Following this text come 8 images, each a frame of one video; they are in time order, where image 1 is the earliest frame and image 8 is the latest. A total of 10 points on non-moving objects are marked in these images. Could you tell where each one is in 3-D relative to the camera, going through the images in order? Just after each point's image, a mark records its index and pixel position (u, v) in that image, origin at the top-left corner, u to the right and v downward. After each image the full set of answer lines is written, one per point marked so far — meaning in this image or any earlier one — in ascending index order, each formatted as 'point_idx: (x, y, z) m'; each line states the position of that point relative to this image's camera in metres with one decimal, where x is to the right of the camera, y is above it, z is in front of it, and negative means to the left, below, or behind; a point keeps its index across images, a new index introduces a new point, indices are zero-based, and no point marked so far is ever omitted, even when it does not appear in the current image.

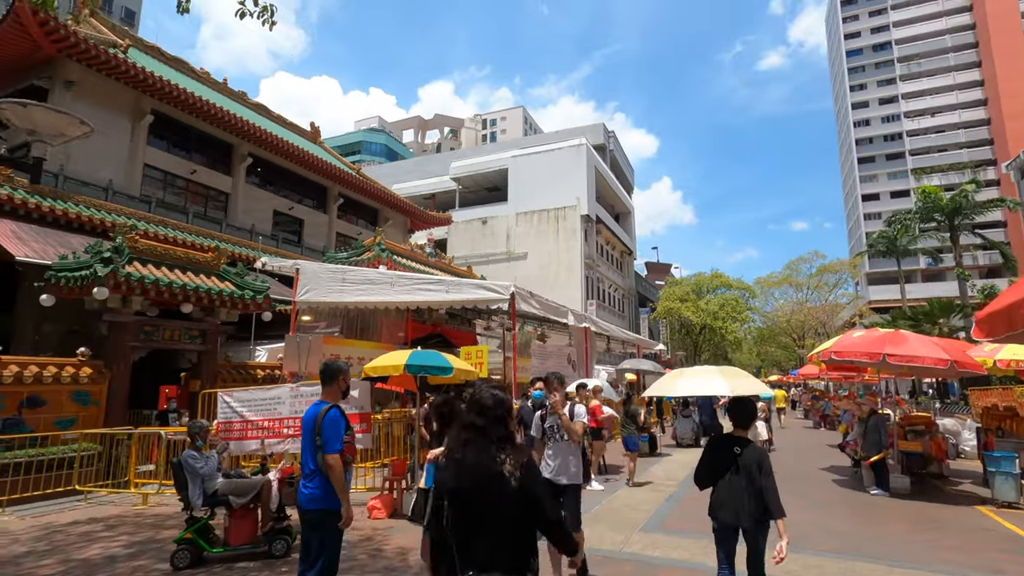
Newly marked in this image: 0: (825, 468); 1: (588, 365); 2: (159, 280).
0: (+7.0, -4.1, +12.6) m
1: (+1.8, -1.8, +13.2) m
2: (-6.3, +0.1, +10.1) m
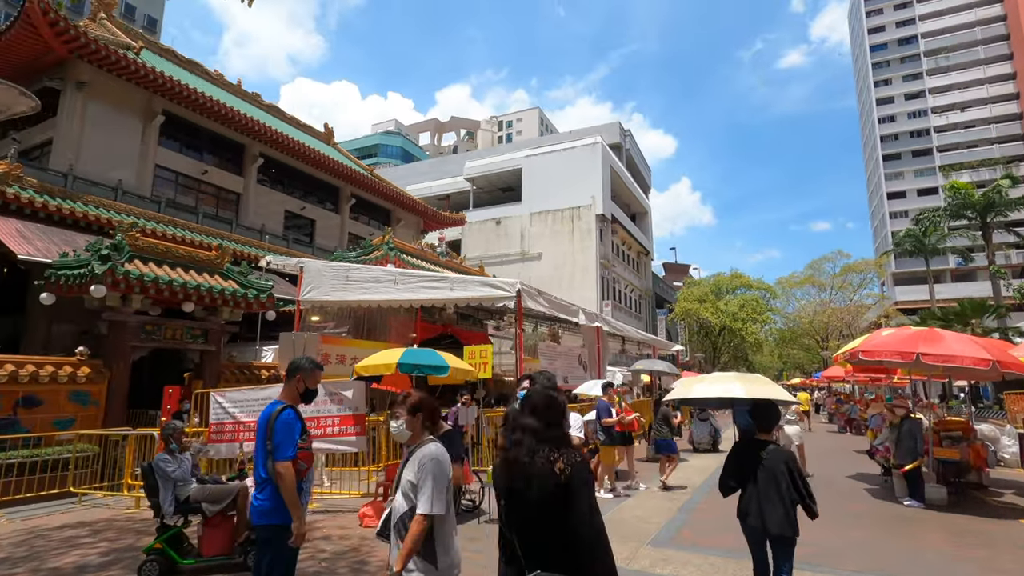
0: (+7.2, -4.0, +12.0) m
1: (+2.0, -1.8, +12.7) m
2: (-6.2, +0.2, +9.9) m
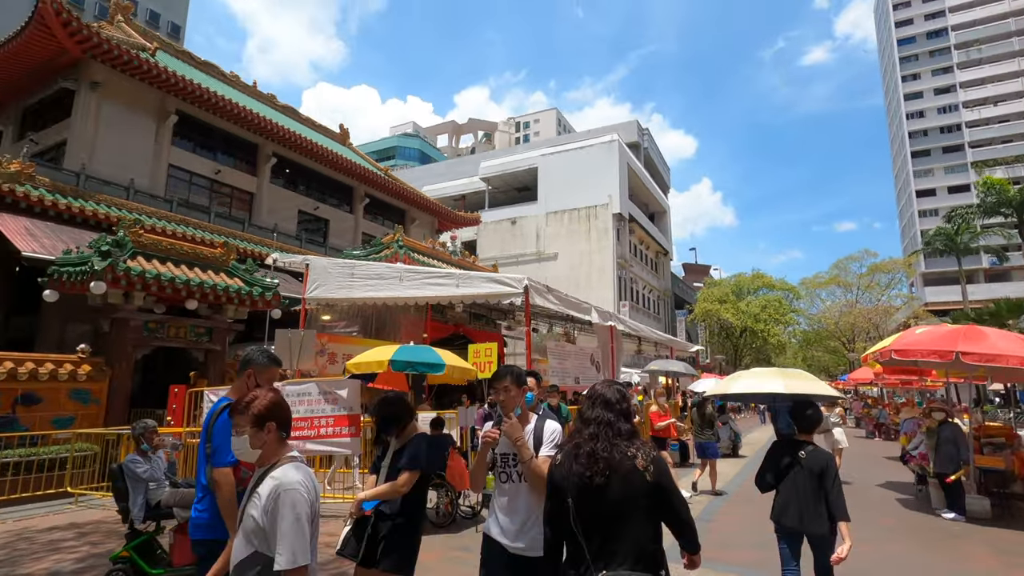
0: (+7.4, -3.9, +11.3) m
1: (+2.2, -1.7, +12.3) m
2: (-6.1, +0.2, +9.7) m
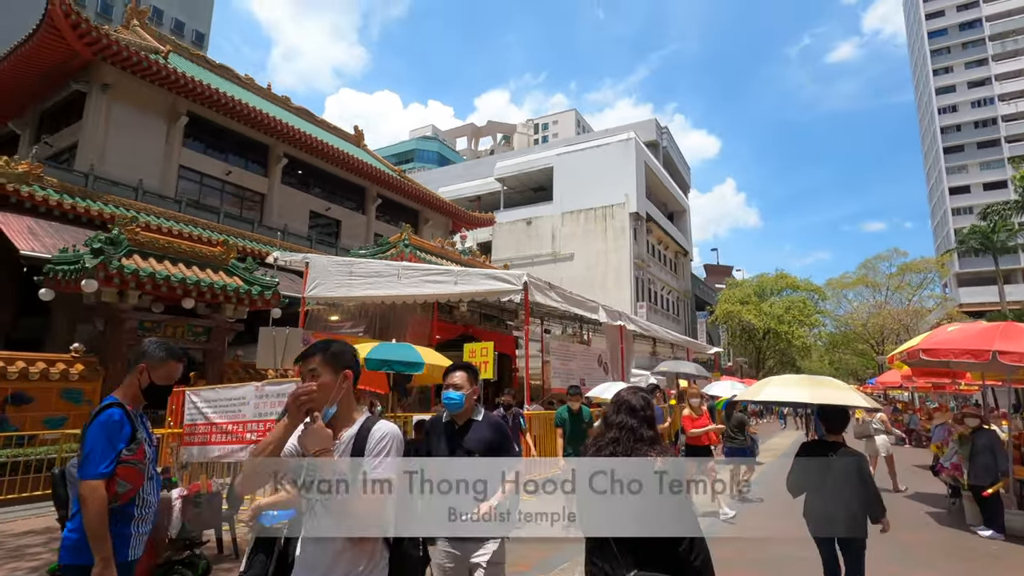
0: (+7.5, -3.9, +10.6) m
1: (+2.3, -1.7, +11.8) m
2: (-6.1, +0.2, +9.5) m
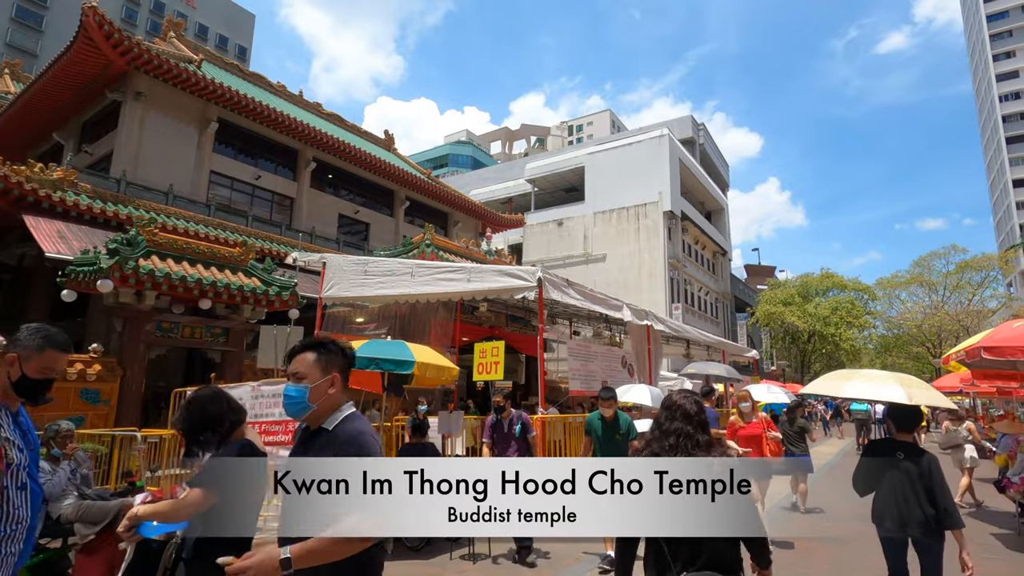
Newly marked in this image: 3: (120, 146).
0: (+7.9, -3.8, +9.6) m
1: (+2.8, -1.6, +11.2) m
2: (-5.8, +0.2, +9.5) m
3: (-11.2, +4.1, +16.0) m
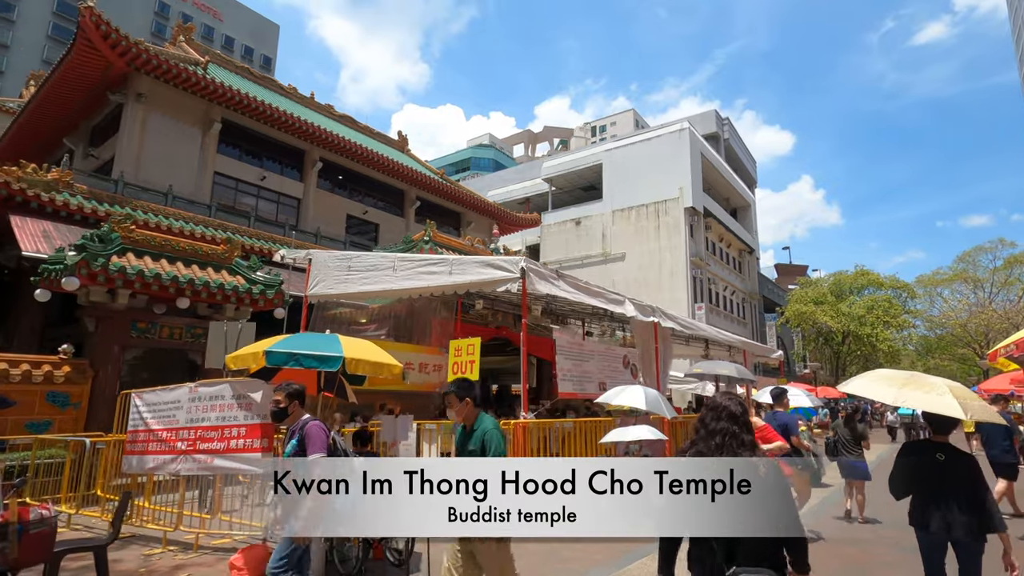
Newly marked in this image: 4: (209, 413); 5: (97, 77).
0: (+7.7, -3.6, +8.5) m
1: (+2.7, -1.5, +10.3) m
2: (-5.9, +0.3, +9.1) m
3: (-11.0, +4.0, +15.9) m
4: (-2.9, -1.2, +5.3) m
5: (-12.0, +6.1, +16.3) m
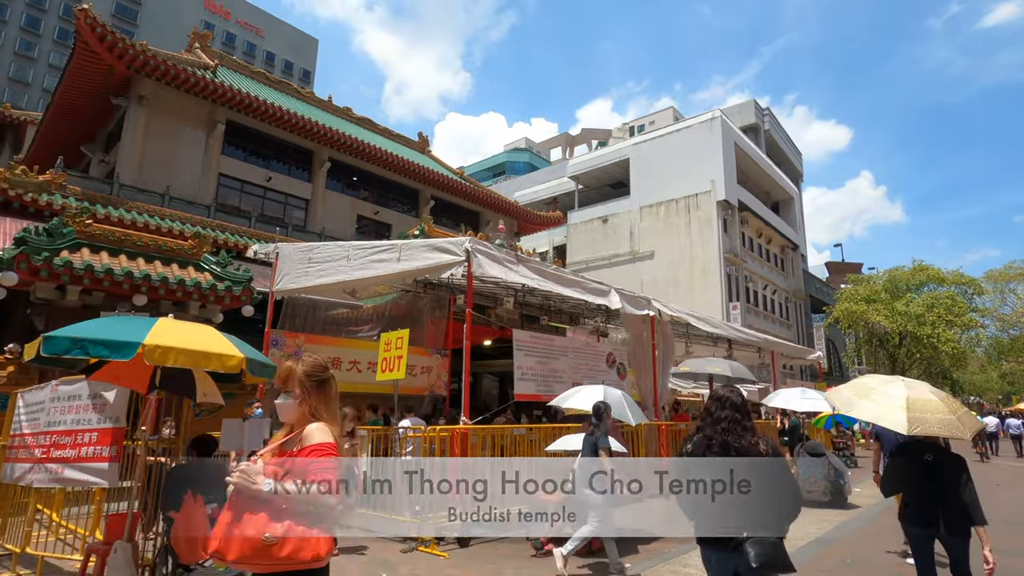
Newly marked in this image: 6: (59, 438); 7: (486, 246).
0: (+7.2, -3.3, +6.8) m
1: (+2.3, -1.3, +9.0) m
2: (-6.4, +0.3, +8.6) m
3: (-11.0, +3.9, +15.9) m
4: (-3.6, -1.0, +4.6) m
5: (-11.9, +6.0, +16.3) m
6: (-3.7, -1.2, +4.6) m
7: (-0.2, +0.5, +6.7) m
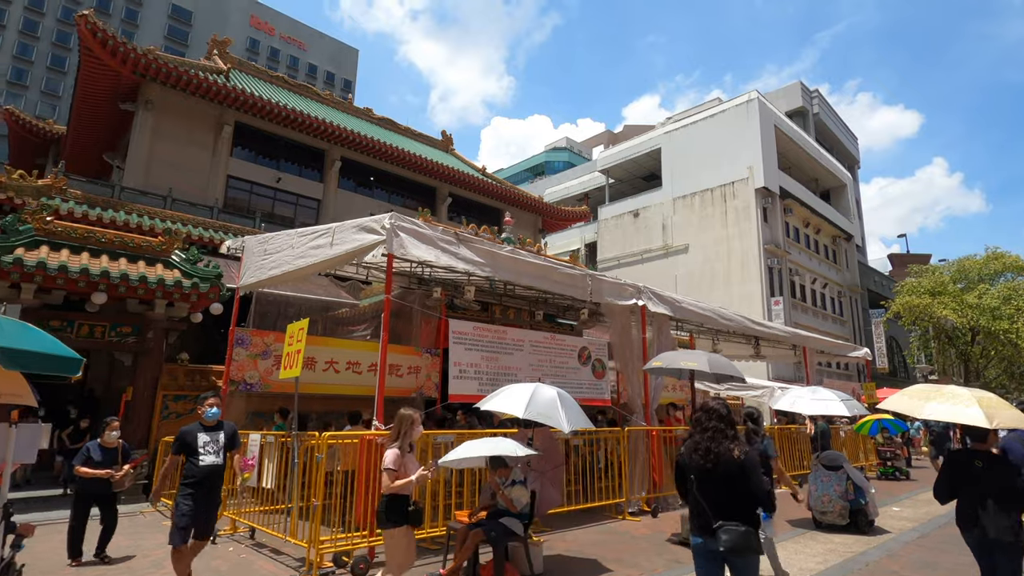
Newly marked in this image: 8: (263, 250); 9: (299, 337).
0: (+6.6, -3.0, +5.1) m
1: (+1.9, -1.1, +7.9) m
2: (-6.9, +0.4, +8.3) m
3: (-10.8, +3.8, +15.9) m
4: (-4.5, -0.9, +4.0) m
5: (-11.7, +5.9, +16.5) m
6: (-4.5, -1.1, +4.0) m
7: (-0.9, +0.7, +5.8) m
8: (-3.7, +0.5, +8.3) m
9: (-1.9, -0.4, +5.0) m
